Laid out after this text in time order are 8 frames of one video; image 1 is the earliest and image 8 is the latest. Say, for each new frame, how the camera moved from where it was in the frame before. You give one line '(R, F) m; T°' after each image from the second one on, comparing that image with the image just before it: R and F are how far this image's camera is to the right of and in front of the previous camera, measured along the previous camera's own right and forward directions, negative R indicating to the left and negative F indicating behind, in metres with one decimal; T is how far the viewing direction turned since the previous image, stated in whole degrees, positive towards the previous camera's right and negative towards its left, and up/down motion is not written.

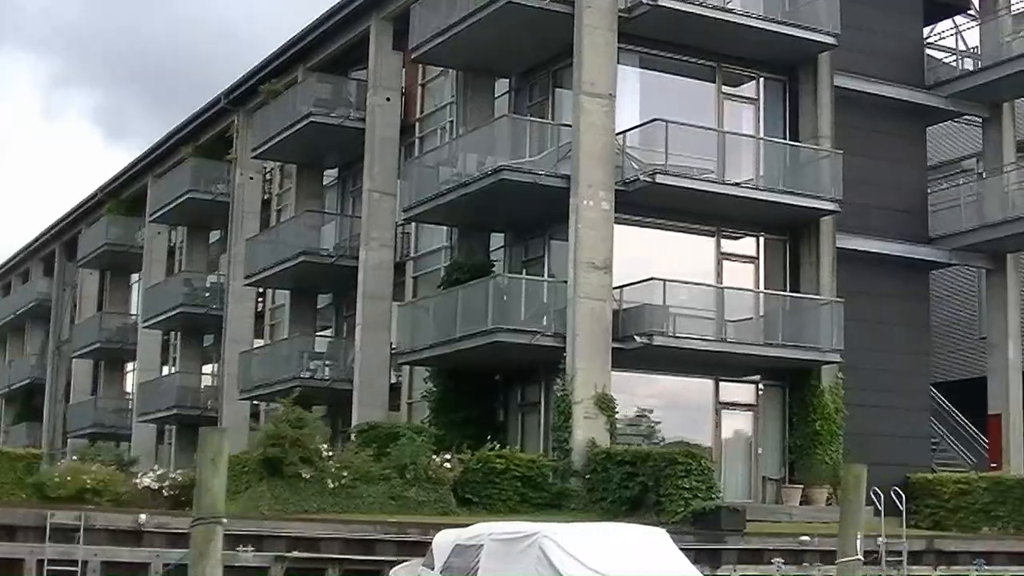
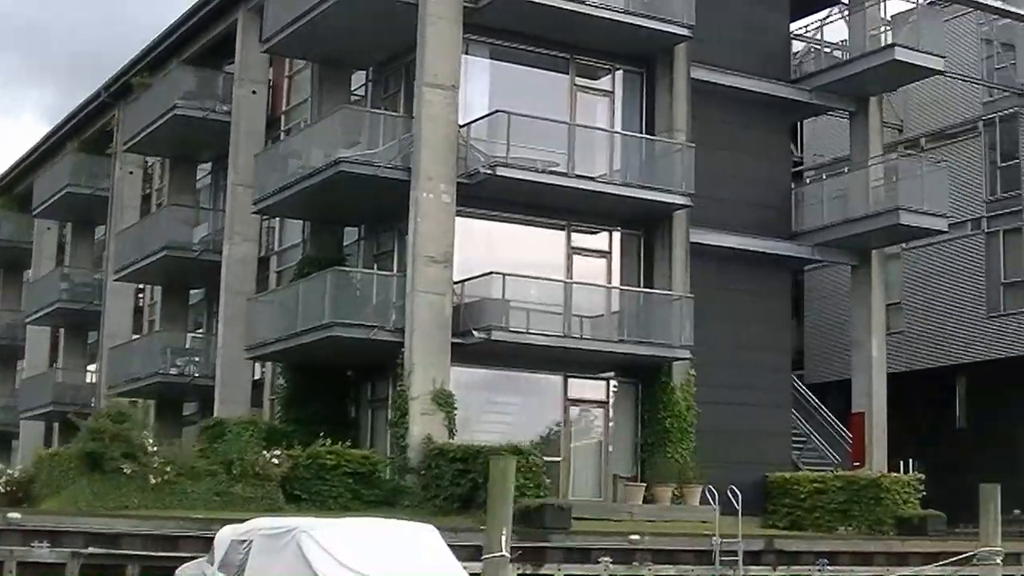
(+2.0, +0.5) m; -1°
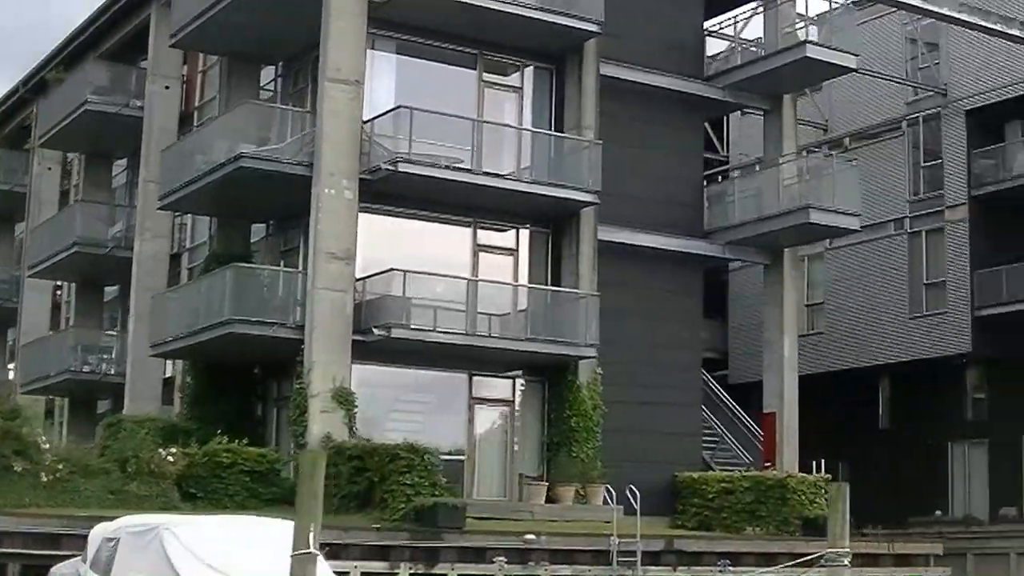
(+0.9, +0.2) m; 0°
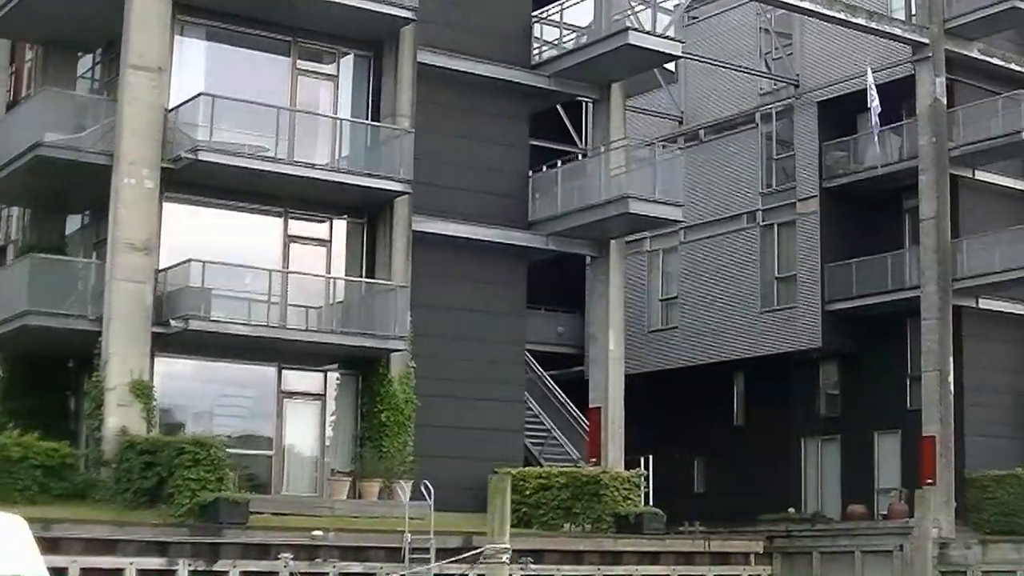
(+2.0, +0.6) m; 0°
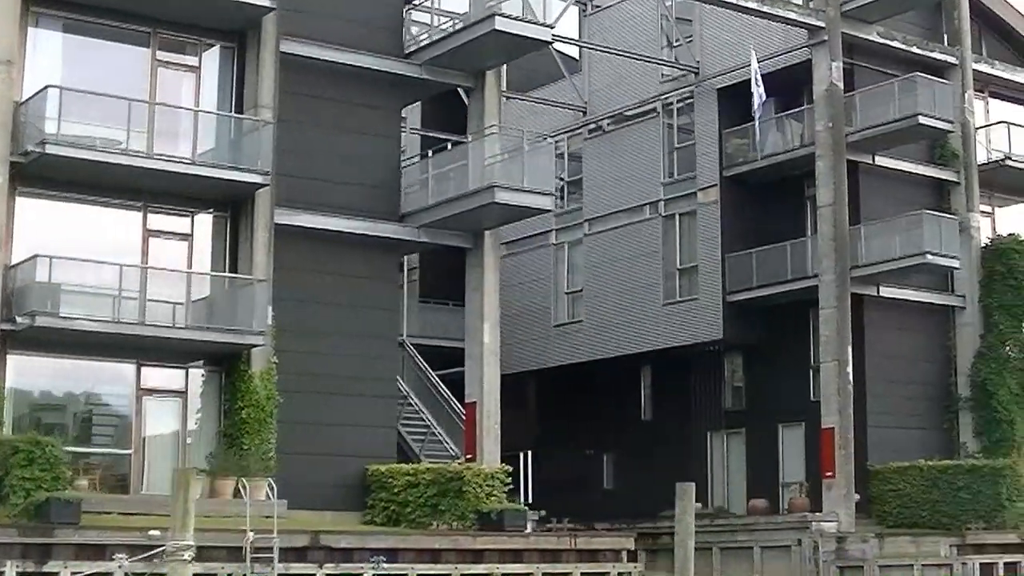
(+2.0, +0.6) m; -1°
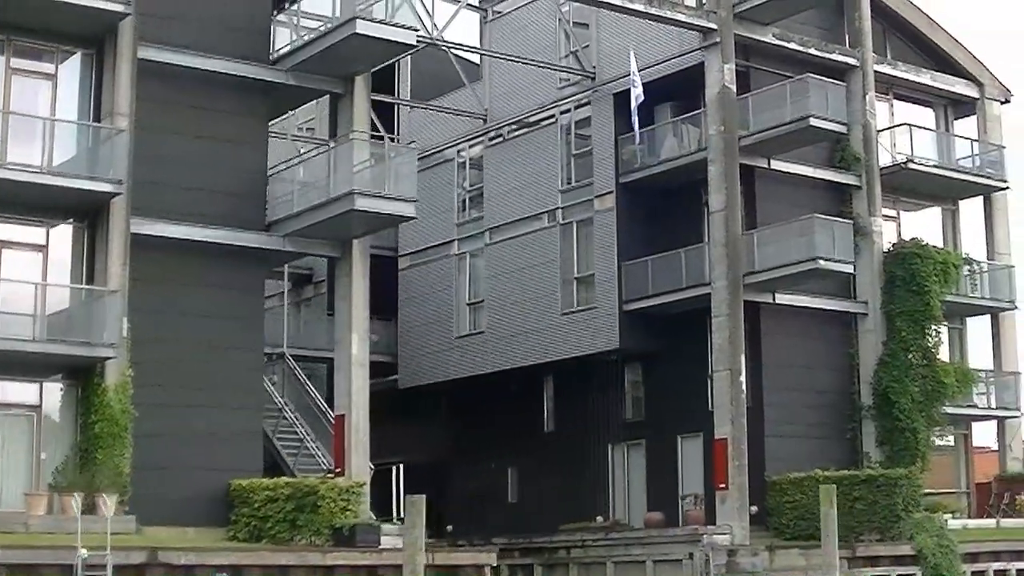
(+2.0, +0.7) m; -1°
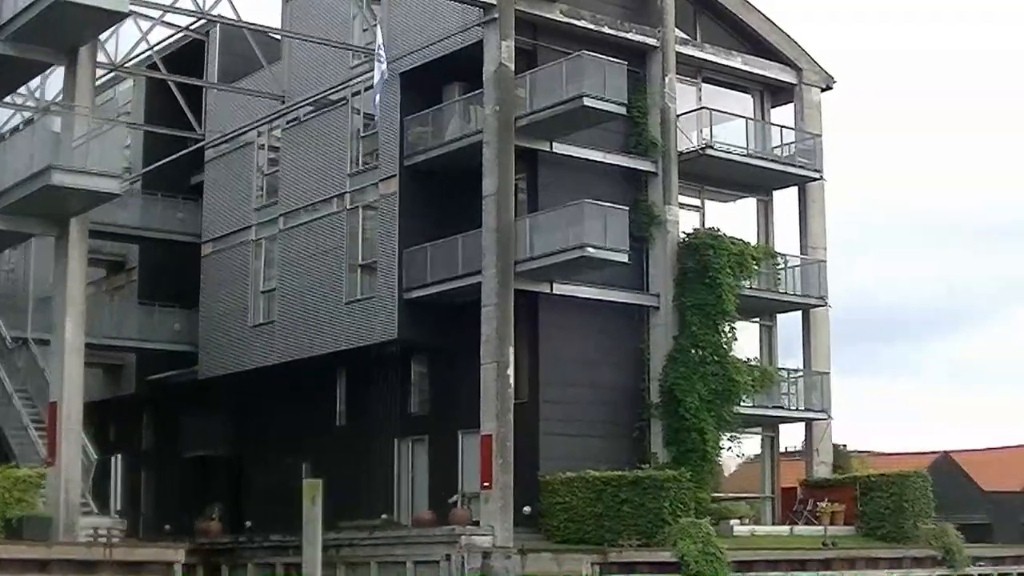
(+4.3, +1.6) m; -3°
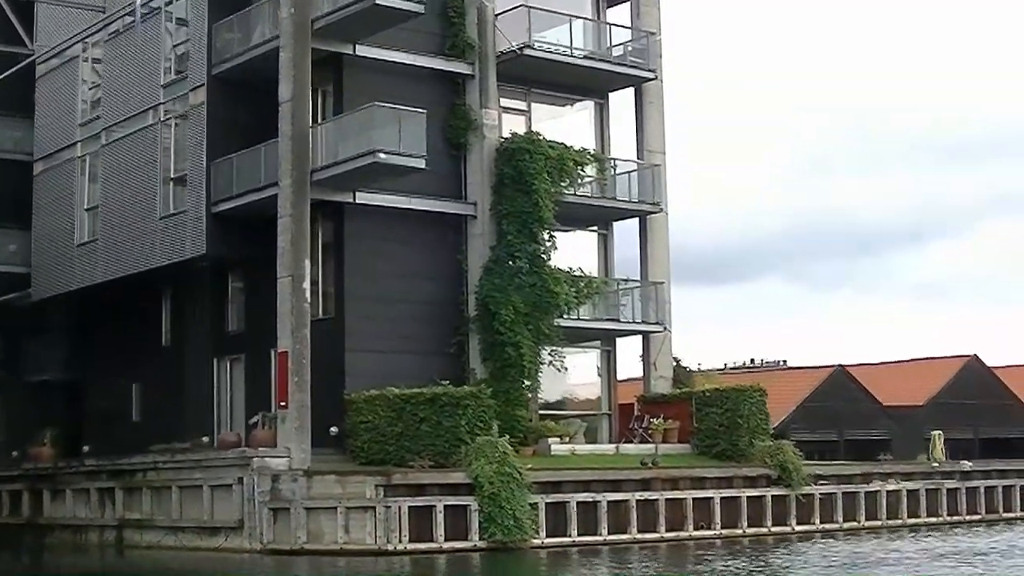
(+3.7, +1.5) m; -3°
